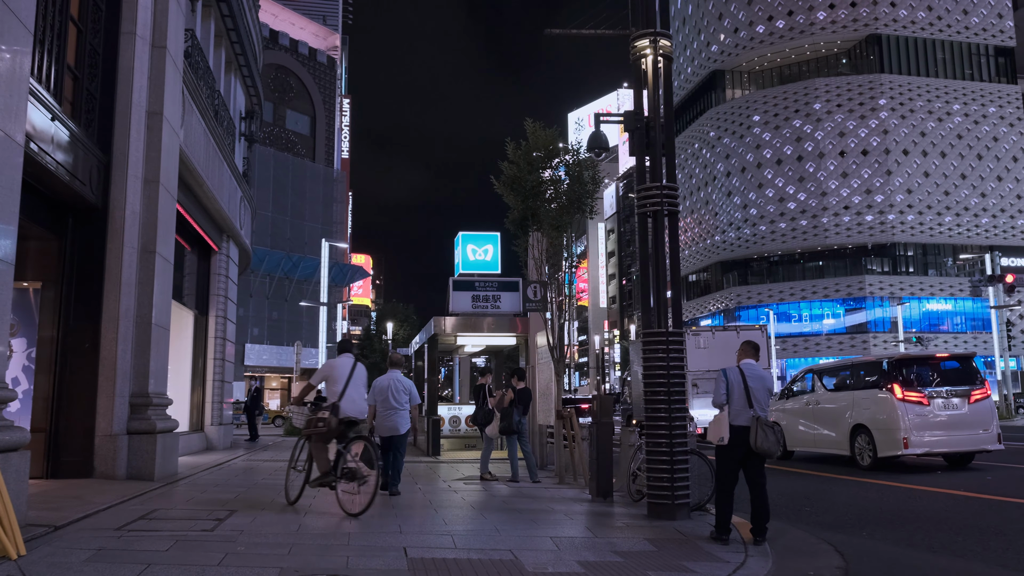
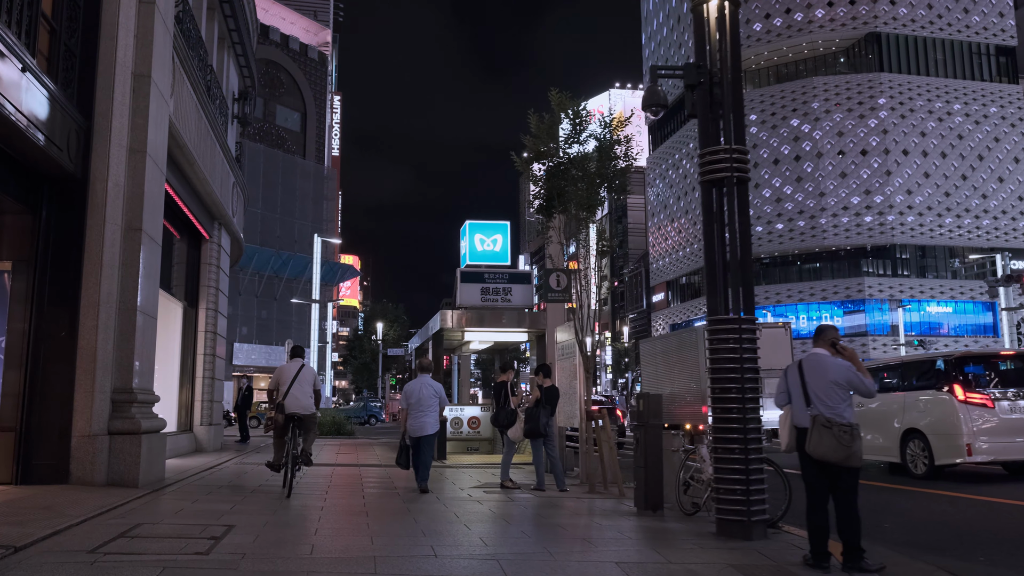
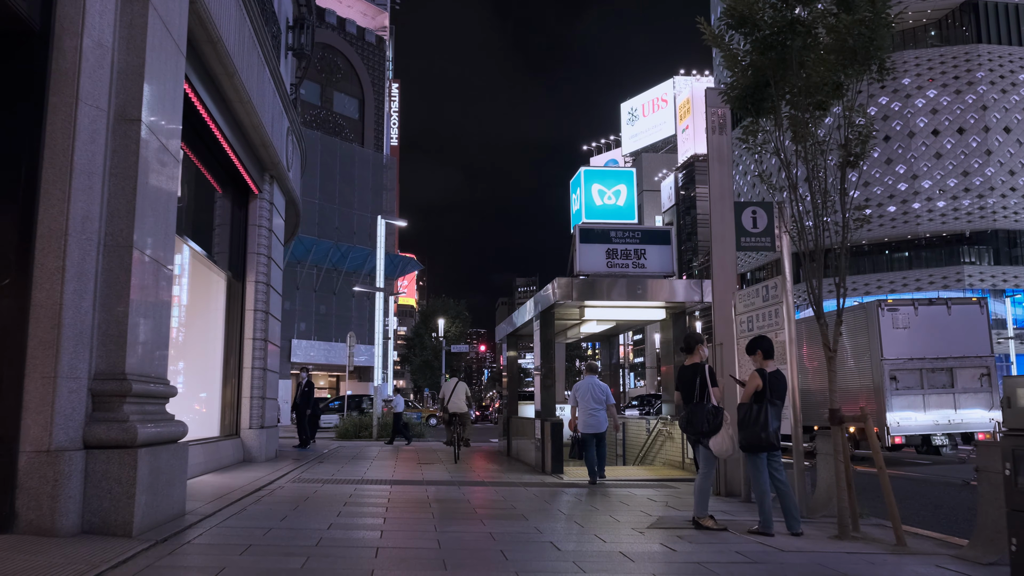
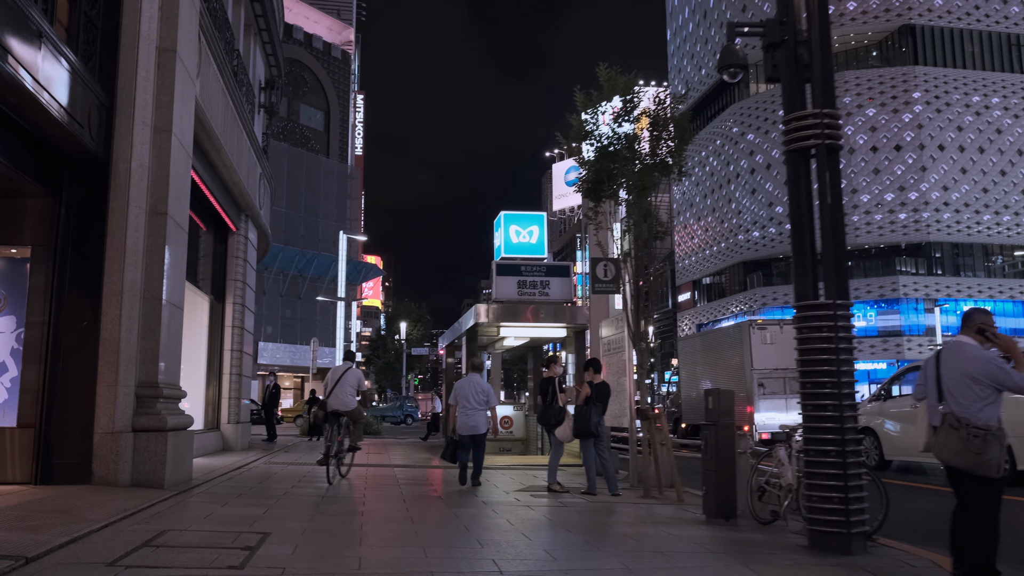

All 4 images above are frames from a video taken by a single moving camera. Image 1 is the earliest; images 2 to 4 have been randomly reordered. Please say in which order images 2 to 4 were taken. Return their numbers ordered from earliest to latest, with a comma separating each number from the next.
2, 4, 3
